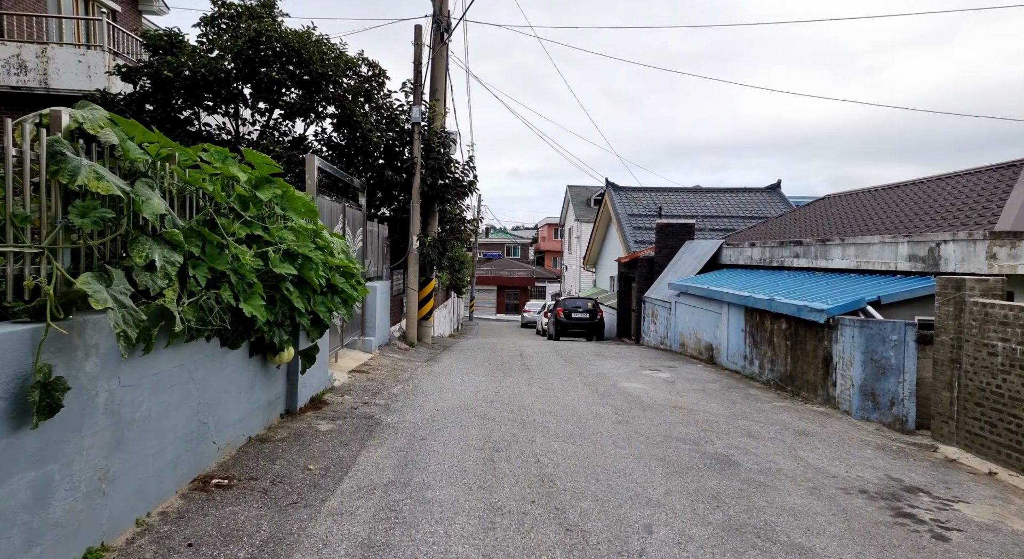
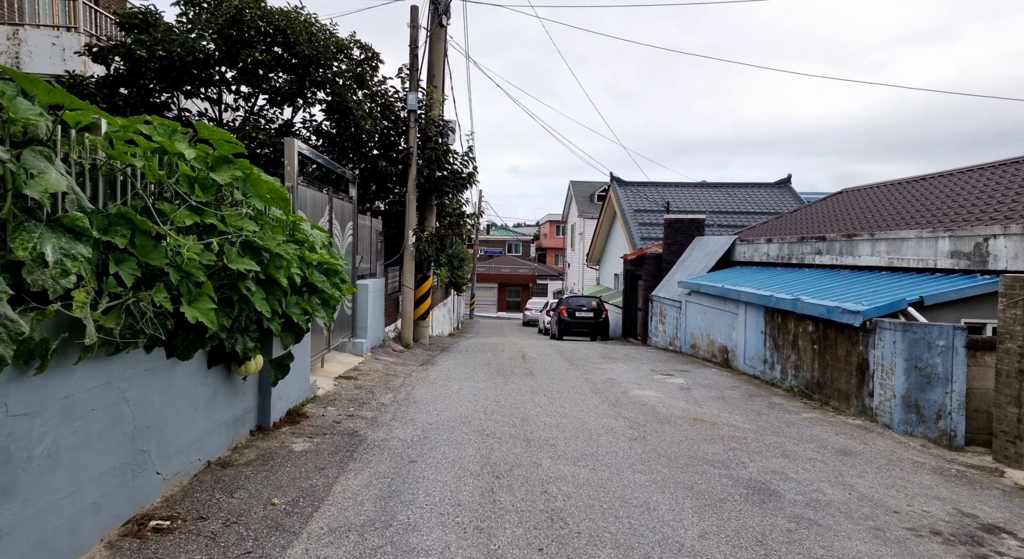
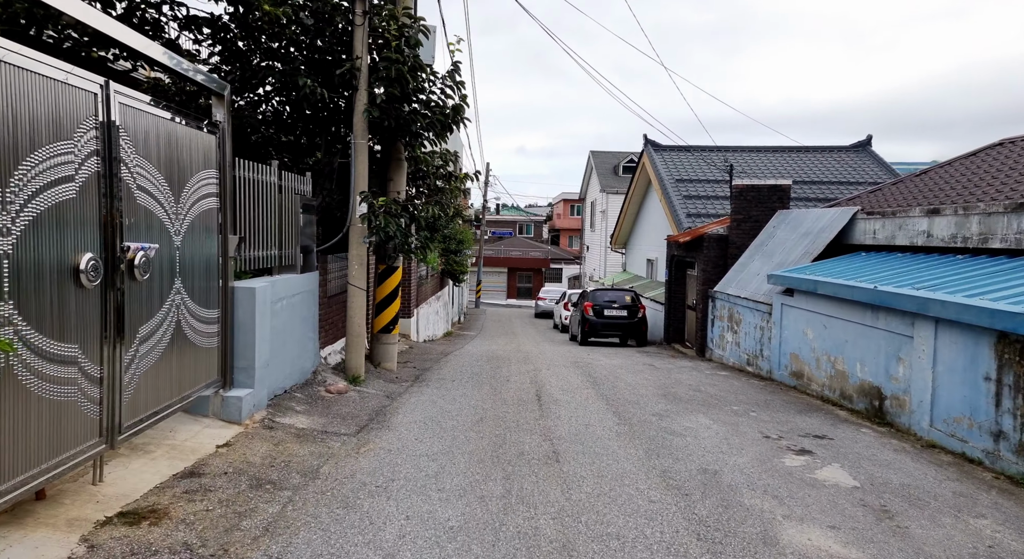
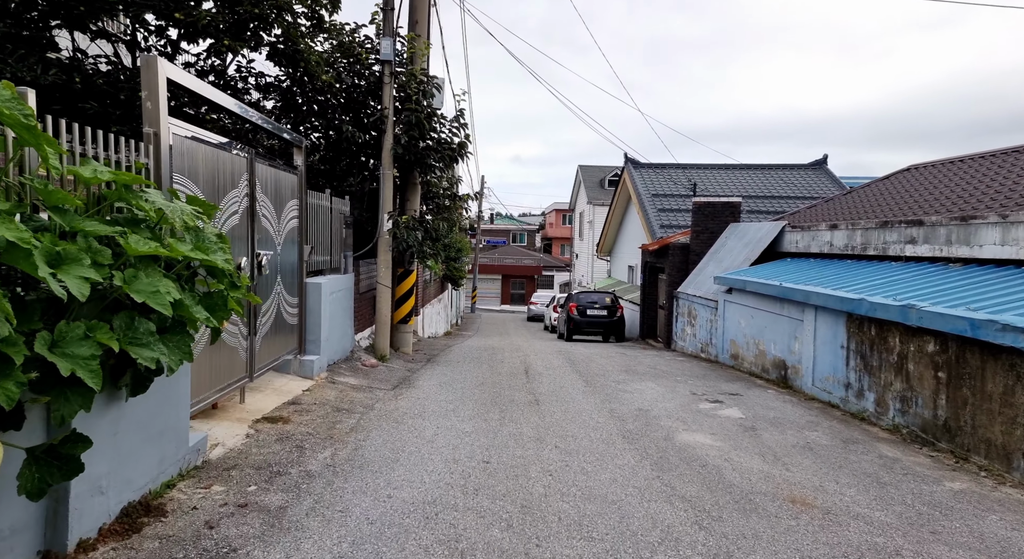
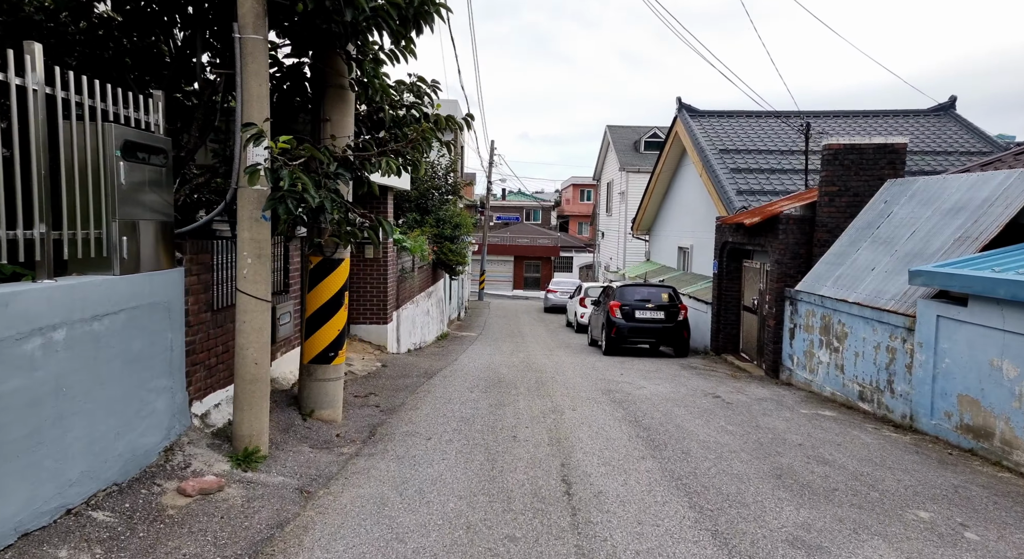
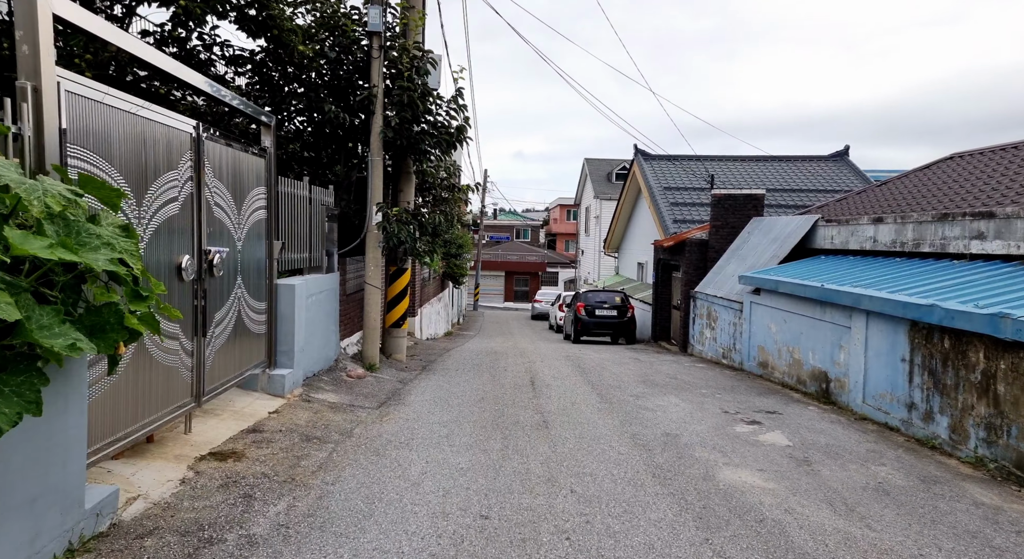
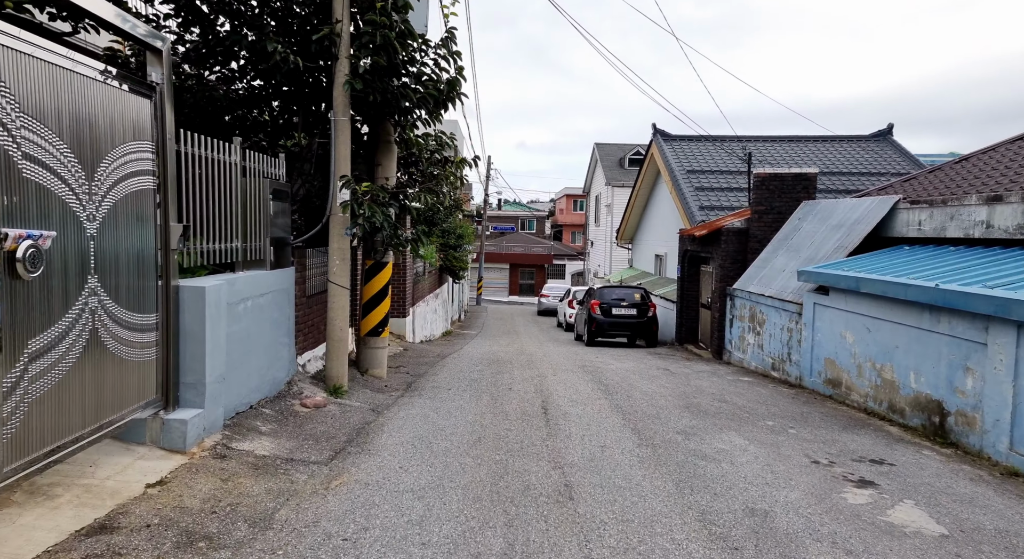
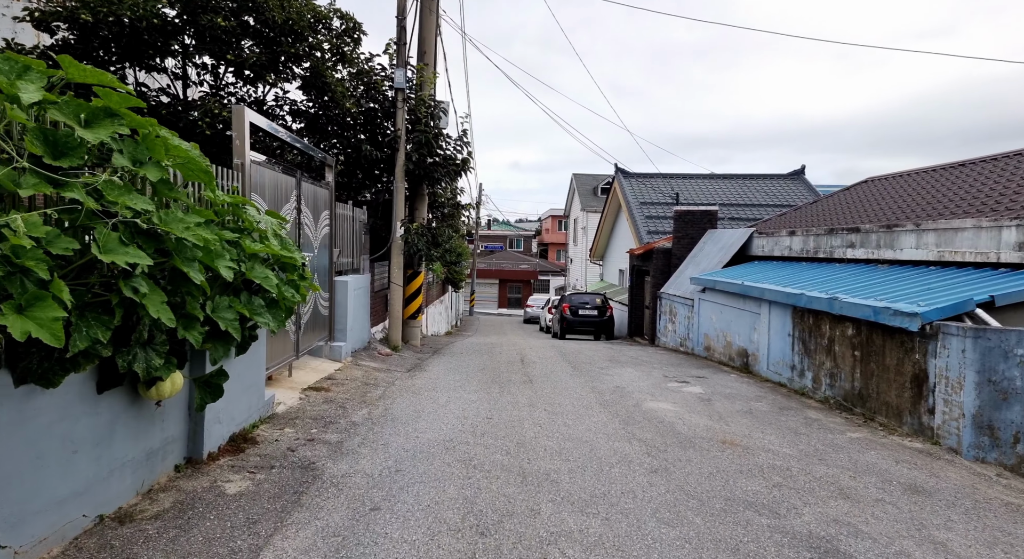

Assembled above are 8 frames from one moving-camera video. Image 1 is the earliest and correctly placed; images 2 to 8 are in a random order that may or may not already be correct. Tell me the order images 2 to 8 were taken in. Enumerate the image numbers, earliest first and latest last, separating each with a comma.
2, 8, 4, 6, 3, 7, 5
